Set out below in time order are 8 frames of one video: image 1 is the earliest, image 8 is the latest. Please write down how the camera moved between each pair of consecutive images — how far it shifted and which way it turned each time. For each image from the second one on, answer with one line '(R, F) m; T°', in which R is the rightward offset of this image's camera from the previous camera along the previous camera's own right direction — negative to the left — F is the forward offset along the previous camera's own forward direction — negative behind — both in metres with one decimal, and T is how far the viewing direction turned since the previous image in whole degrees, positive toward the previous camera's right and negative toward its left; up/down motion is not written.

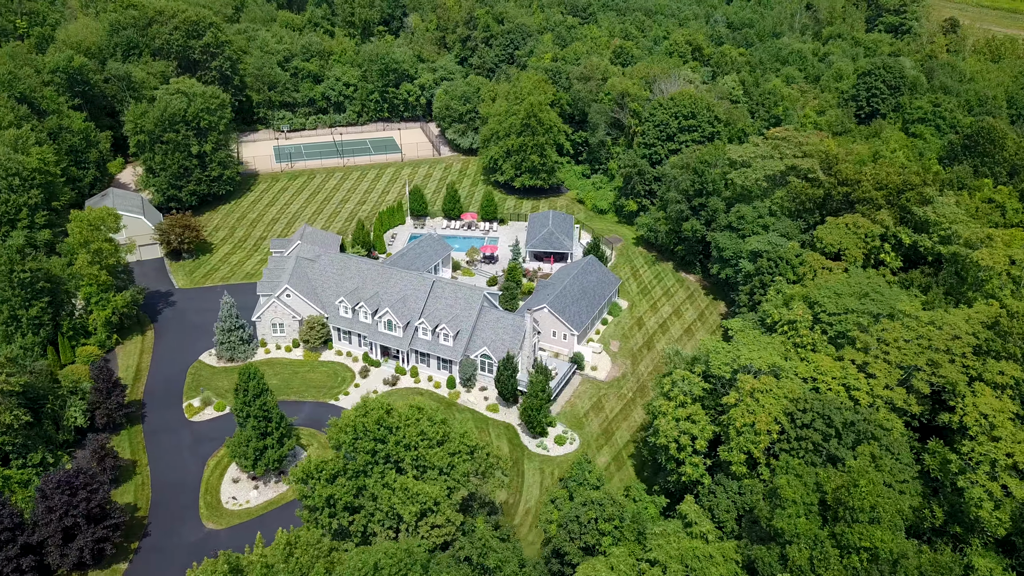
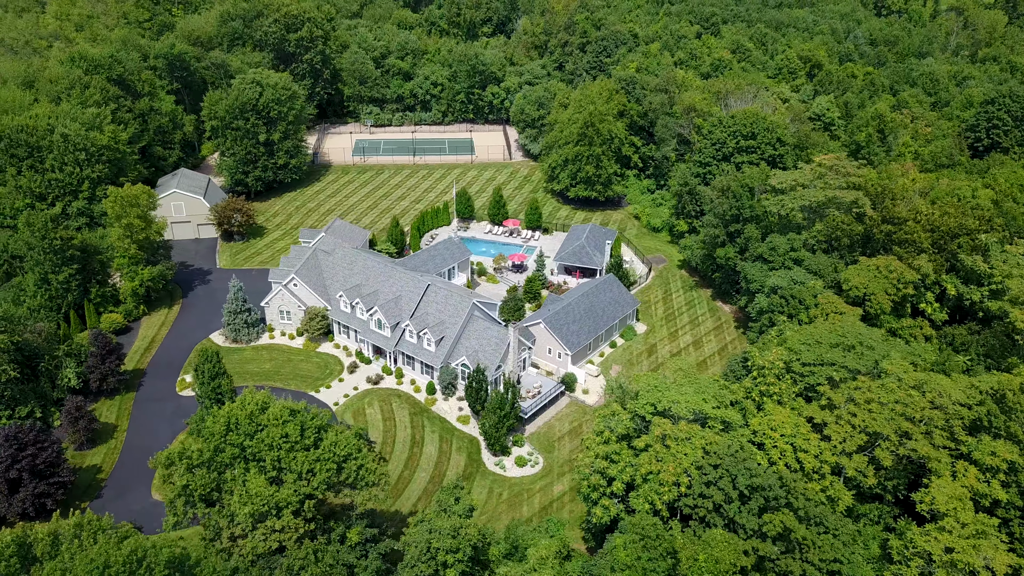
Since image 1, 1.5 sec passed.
(+9.7, +2.1) m; -11°
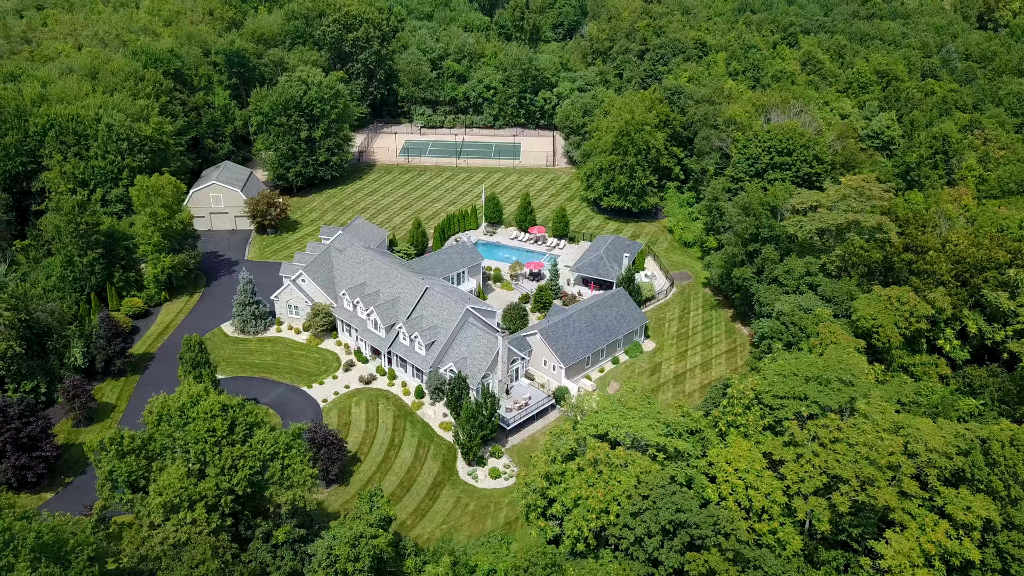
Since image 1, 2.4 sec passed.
(+5.8, +1.0) m; -6°
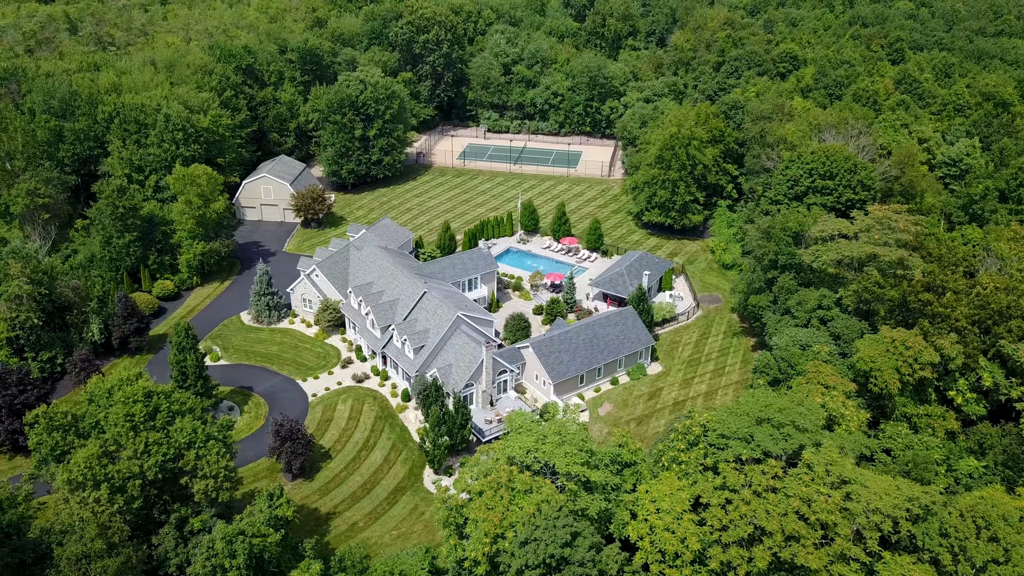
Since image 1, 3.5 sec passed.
(+7.4, +1.3) m; -8°
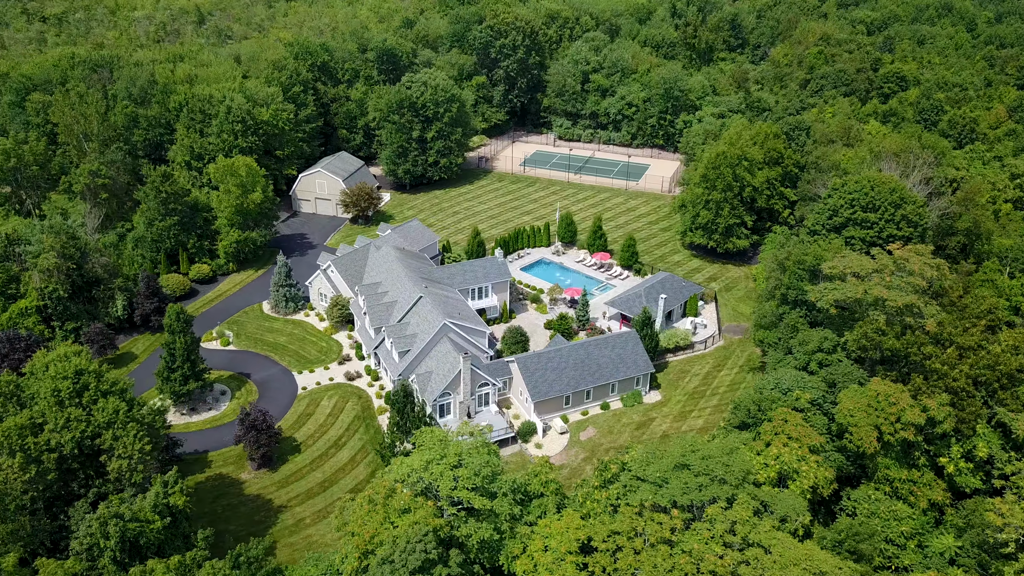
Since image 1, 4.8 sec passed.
(+8.3, +1.6) m; -9°
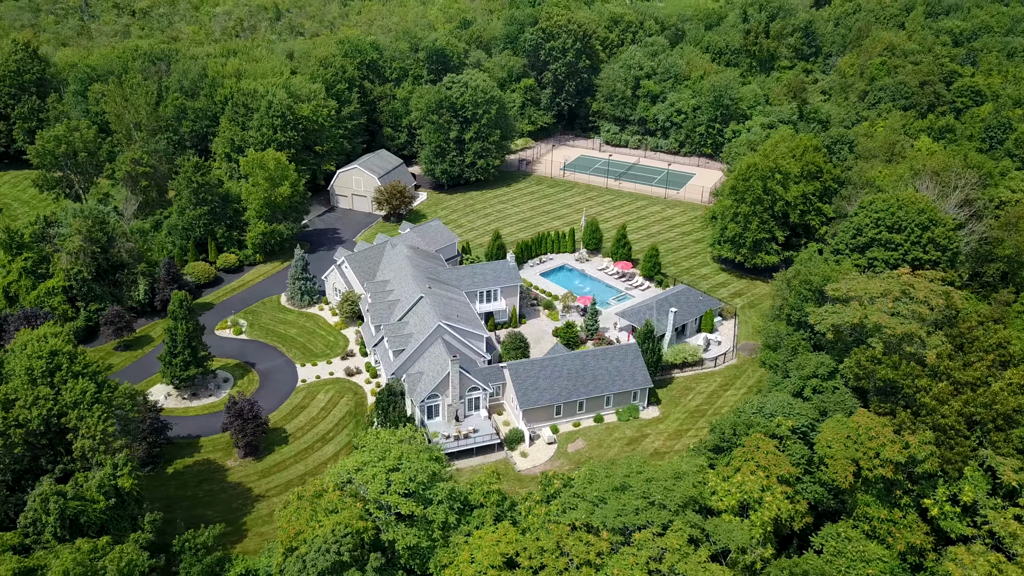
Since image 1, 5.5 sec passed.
(+5.1, +0.8) m; -6°
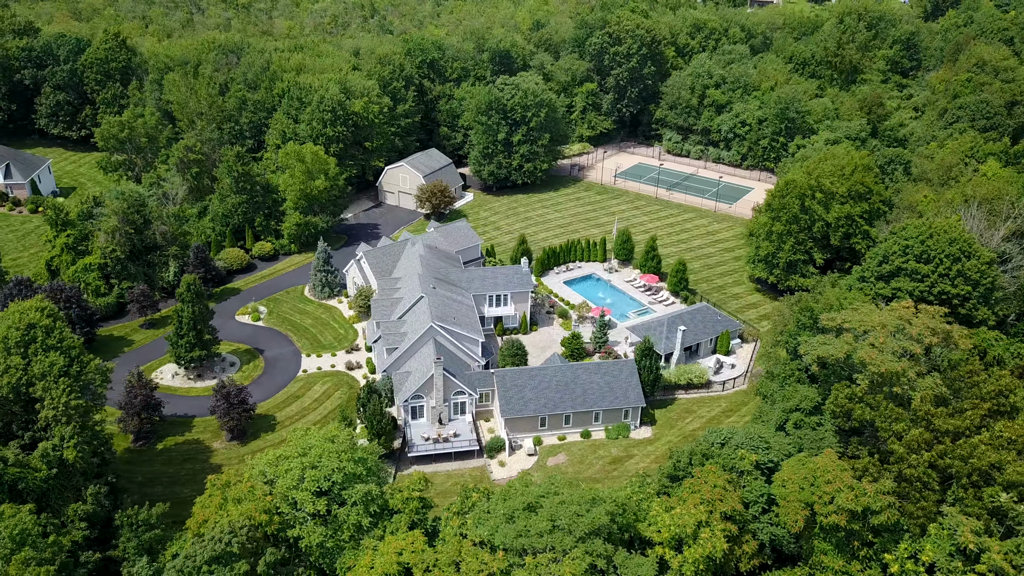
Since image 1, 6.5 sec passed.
(+6.6, +1.2) m; -8°
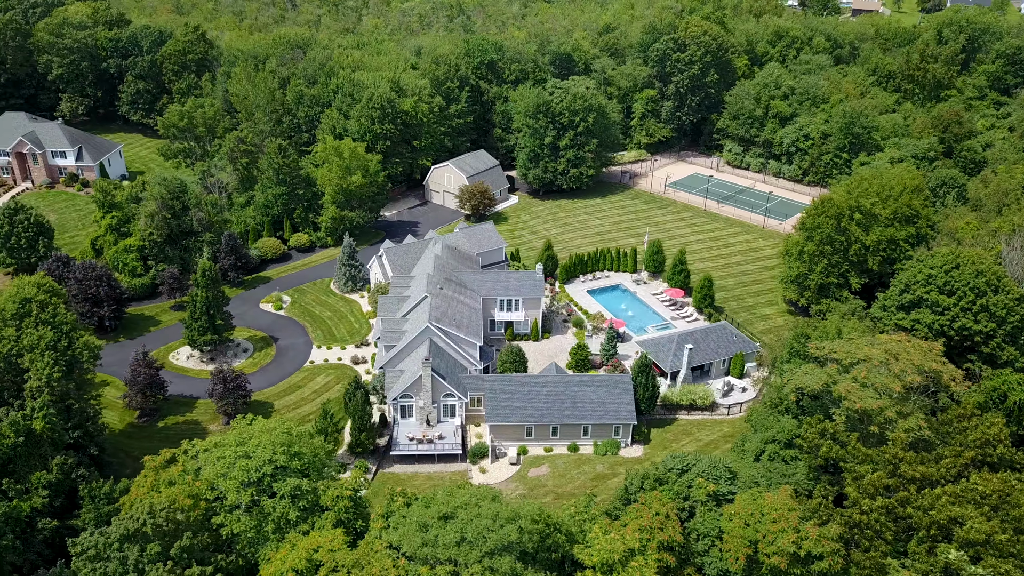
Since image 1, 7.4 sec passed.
(+5.9, +0.9) m; -7°
